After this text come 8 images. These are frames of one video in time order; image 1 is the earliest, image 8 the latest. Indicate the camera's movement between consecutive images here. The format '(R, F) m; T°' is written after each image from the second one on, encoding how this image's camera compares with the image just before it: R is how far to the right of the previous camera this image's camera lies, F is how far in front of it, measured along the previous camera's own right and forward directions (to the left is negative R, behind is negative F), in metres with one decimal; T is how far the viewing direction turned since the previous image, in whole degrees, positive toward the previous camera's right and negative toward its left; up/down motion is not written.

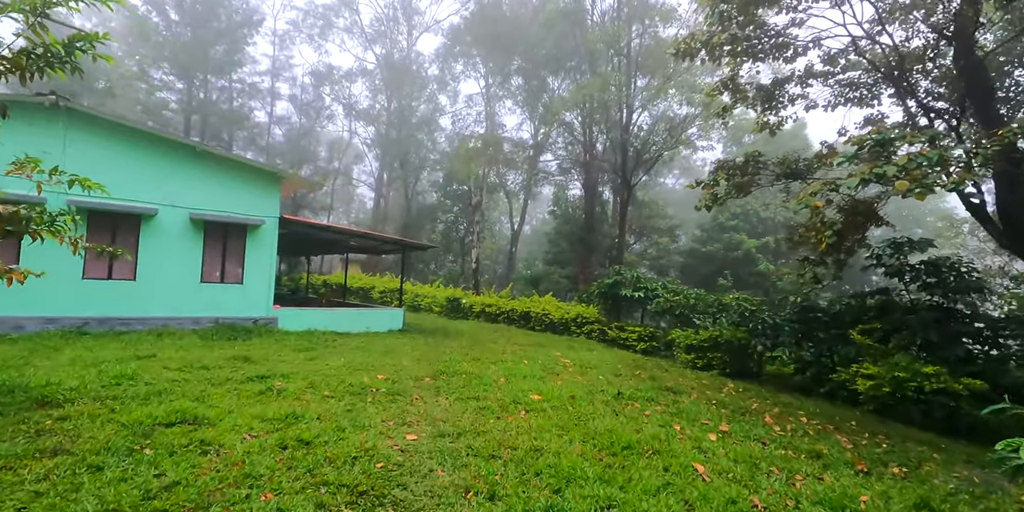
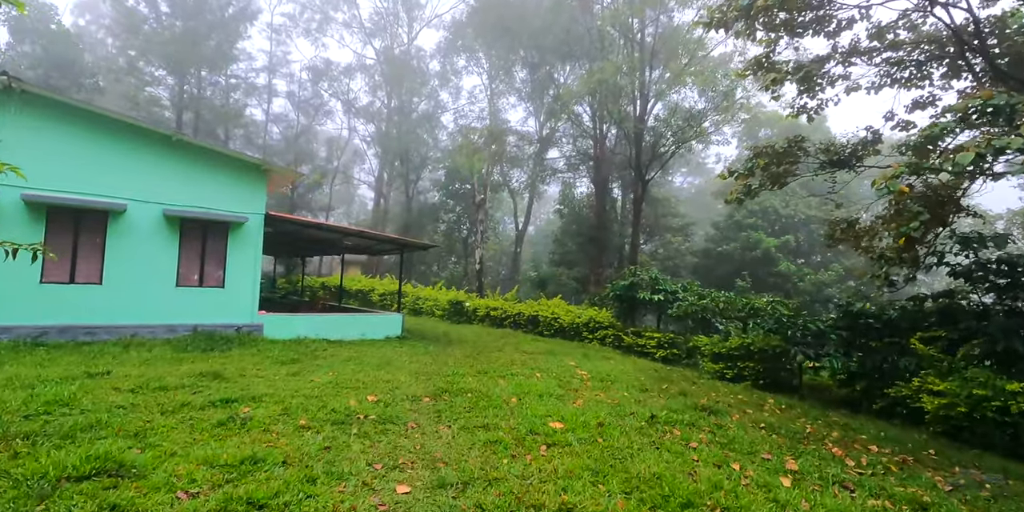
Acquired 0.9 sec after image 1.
(-0.1, +1.0) m; 0°
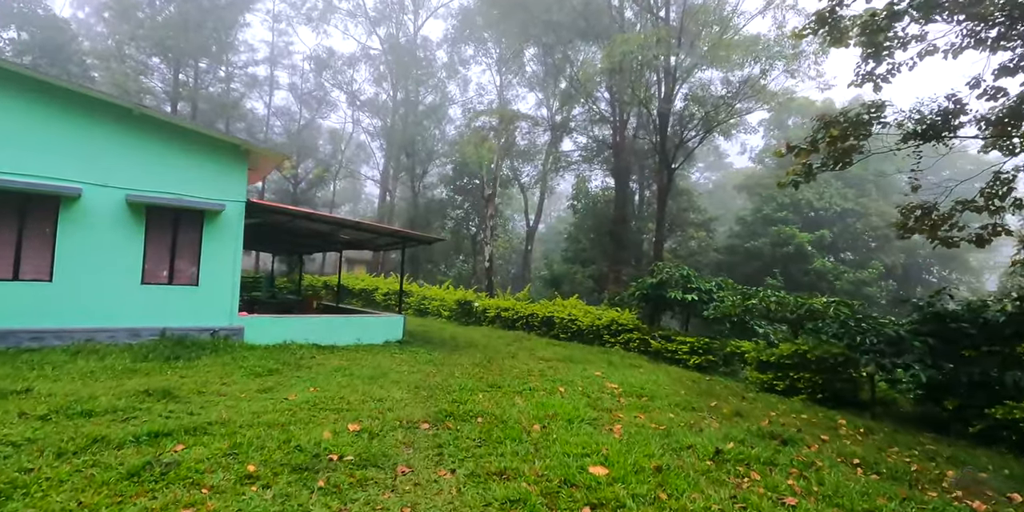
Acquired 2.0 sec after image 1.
(-0.1, +1.2) m; -1°
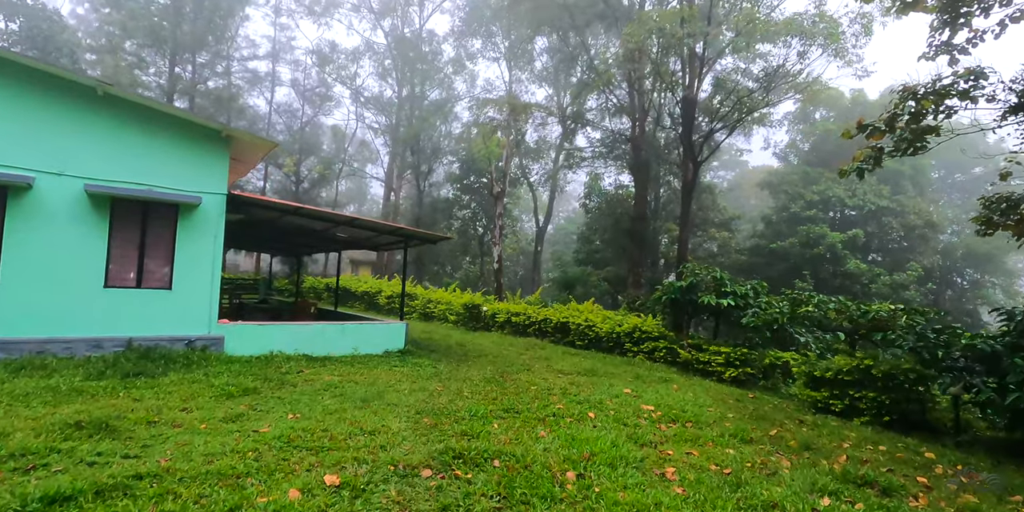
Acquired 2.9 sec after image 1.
(-0.1, +1.0) m; -1°
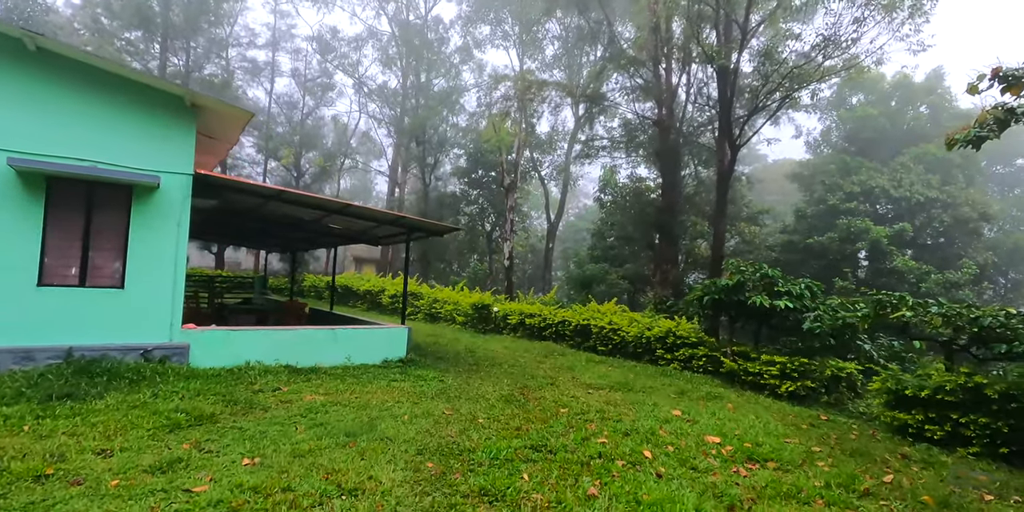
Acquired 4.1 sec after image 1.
(-0.2, +1.2) m; -1°
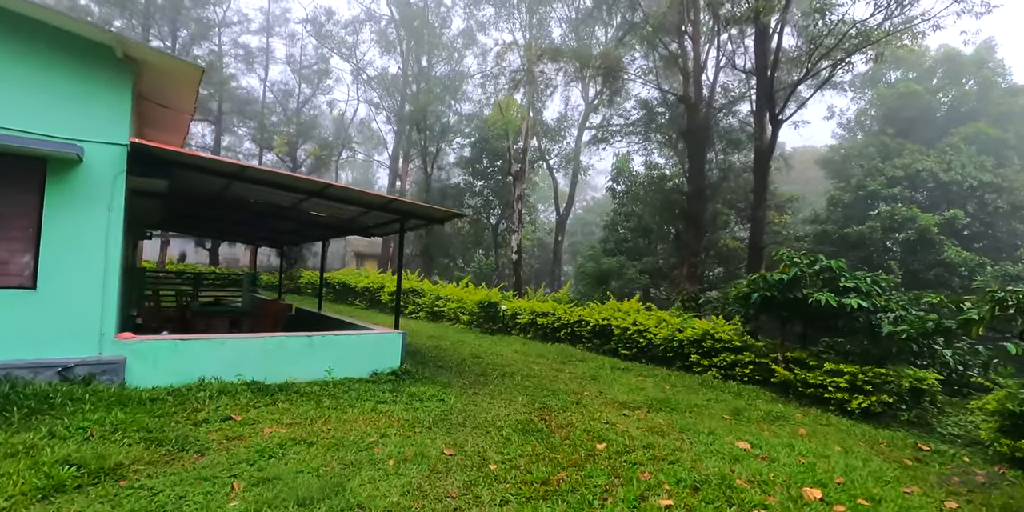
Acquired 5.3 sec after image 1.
(-0.1, +1.3) m; -1°
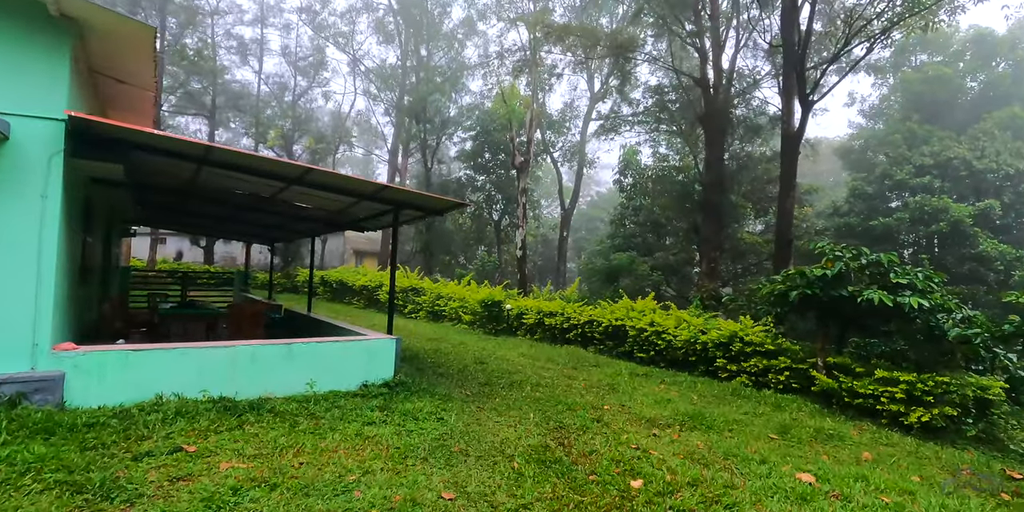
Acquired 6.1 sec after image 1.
(-0.1, +0.8) m; 0°
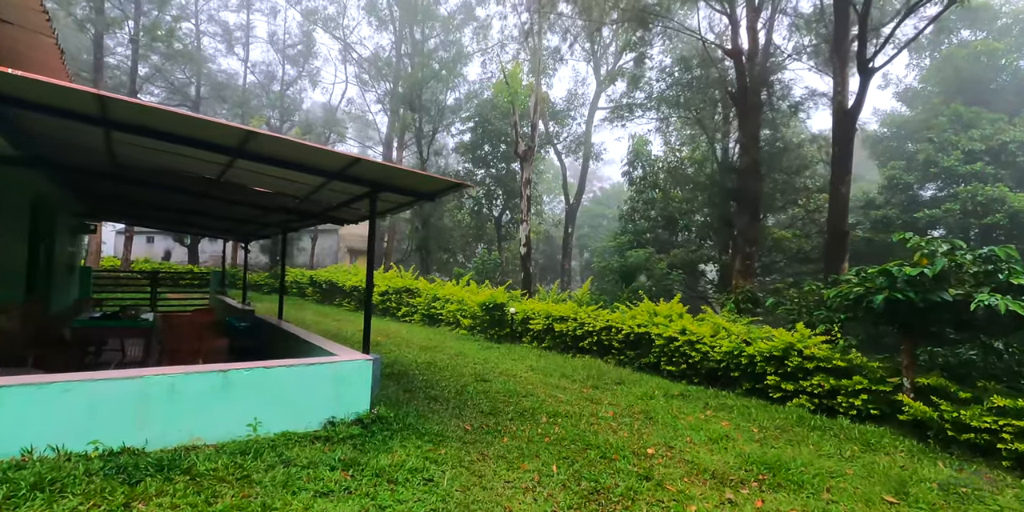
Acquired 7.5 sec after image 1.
(-0.1, +1.3) m; 0°
